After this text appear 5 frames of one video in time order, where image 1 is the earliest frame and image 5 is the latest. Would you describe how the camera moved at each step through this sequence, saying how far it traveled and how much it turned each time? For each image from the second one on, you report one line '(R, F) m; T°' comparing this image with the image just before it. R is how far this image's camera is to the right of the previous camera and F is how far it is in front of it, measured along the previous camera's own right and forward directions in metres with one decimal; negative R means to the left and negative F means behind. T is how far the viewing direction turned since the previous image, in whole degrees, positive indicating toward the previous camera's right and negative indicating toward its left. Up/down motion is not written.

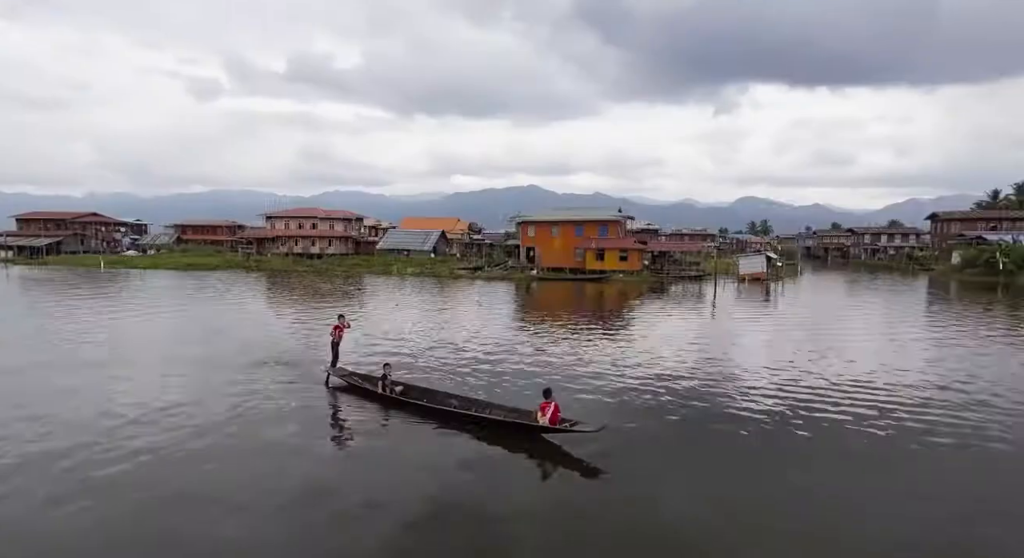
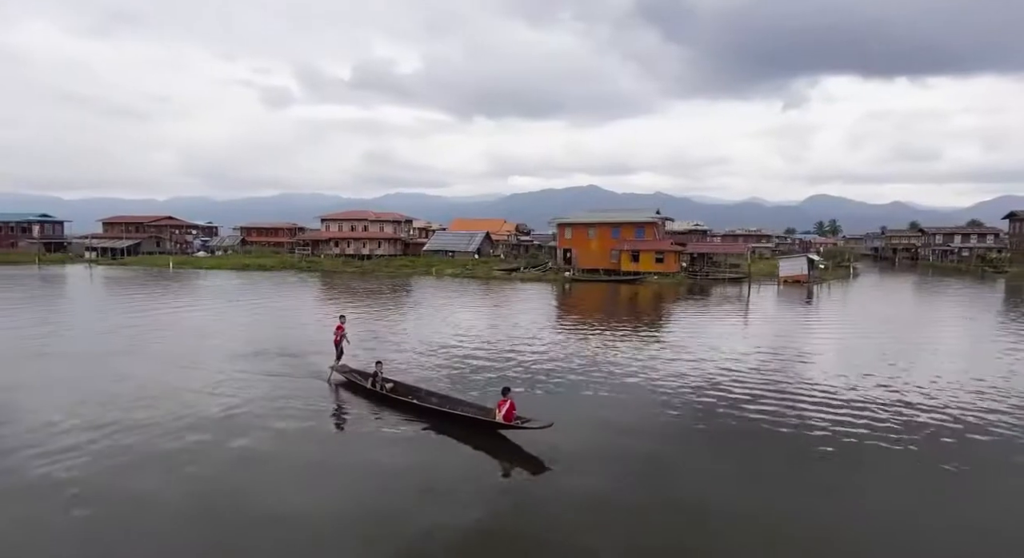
(+2.2, -0.8) m; -6°
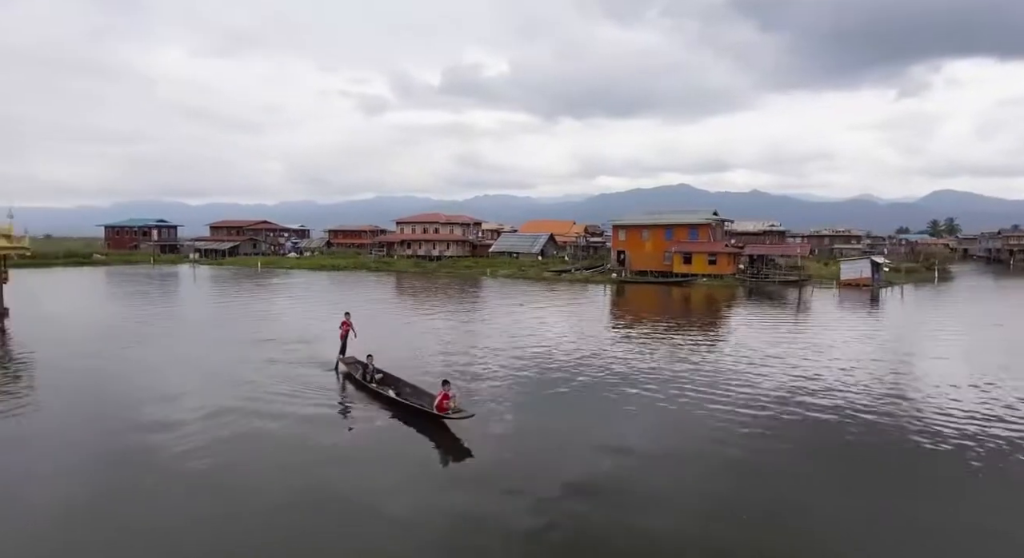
(+3.5, -0.9) m; -9°
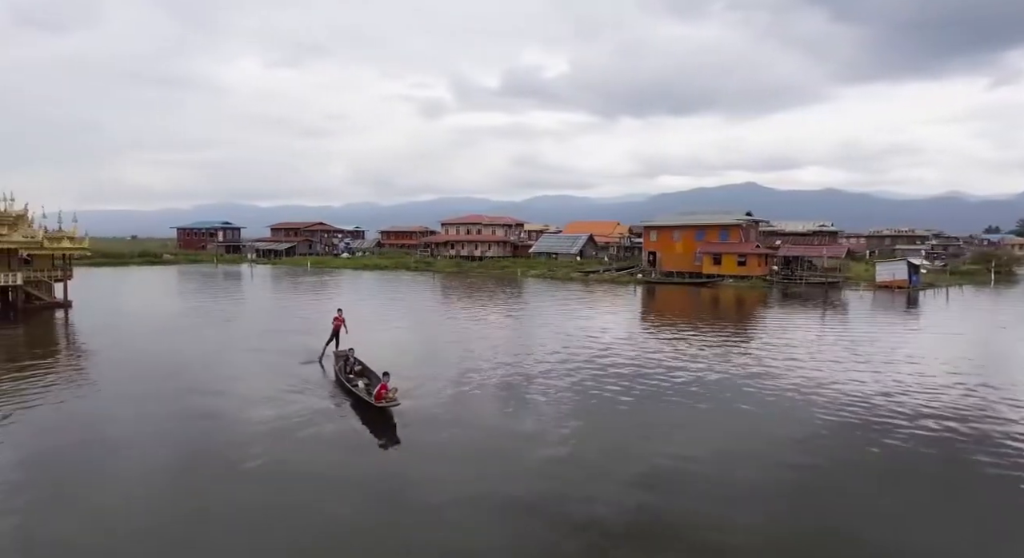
(+3.1, -0.5) m; -7°
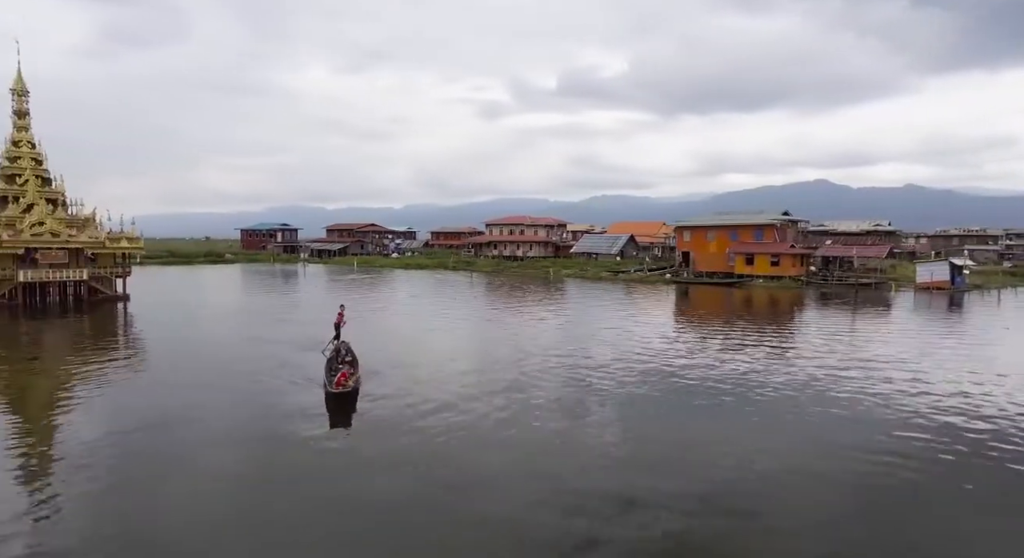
(+2.8, -0.3) m; -7°
